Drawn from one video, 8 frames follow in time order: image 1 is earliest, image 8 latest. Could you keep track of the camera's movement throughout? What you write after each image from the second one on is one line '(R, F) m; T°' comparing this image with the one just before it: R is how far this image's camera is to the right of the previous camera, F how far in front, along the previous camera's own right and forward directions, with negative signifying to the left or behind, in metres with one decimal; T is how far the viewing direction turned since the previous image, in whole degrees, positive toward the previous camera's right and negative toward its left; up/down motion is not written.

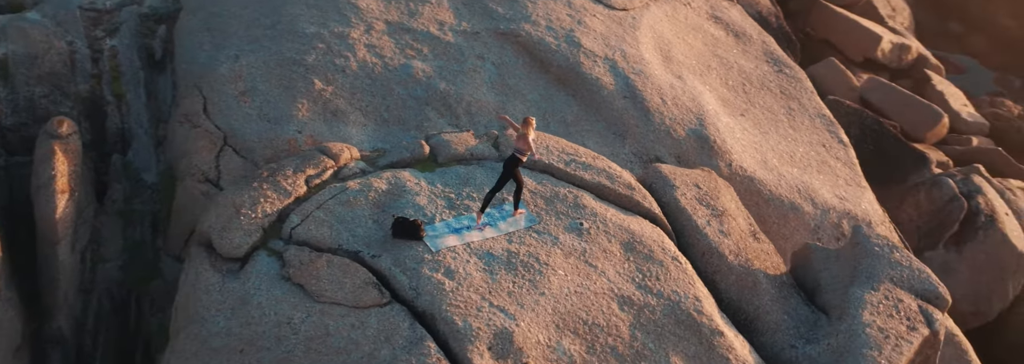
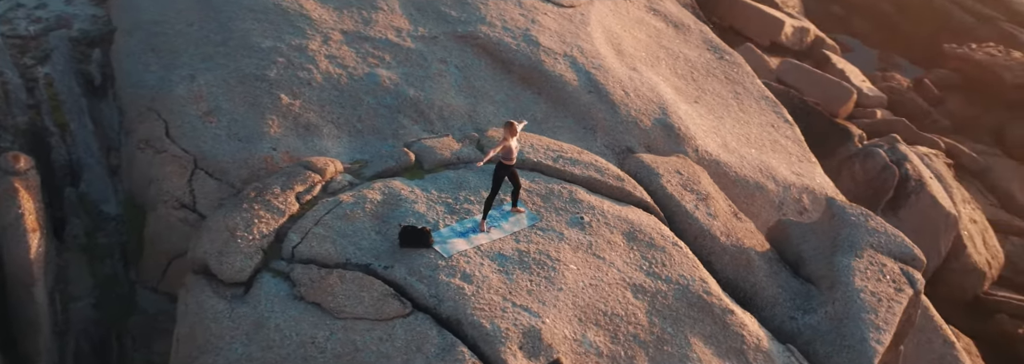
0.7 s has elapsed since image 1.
(-0.4, +0.1) m; +5°
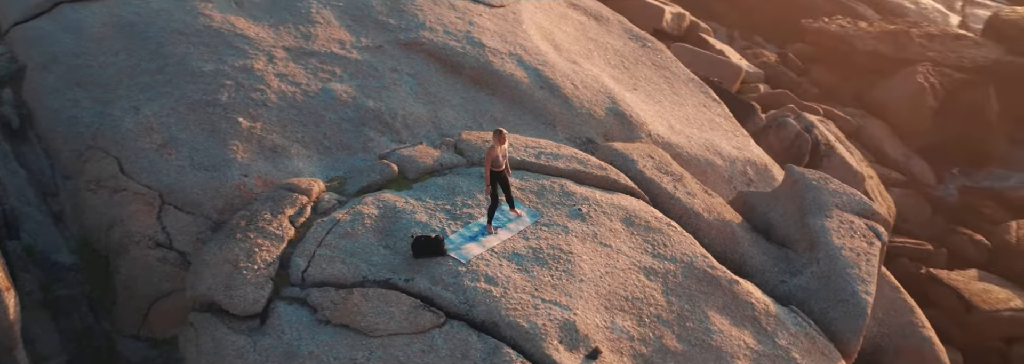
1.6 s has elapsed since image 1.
(-0.5, +0.1) m; +7°
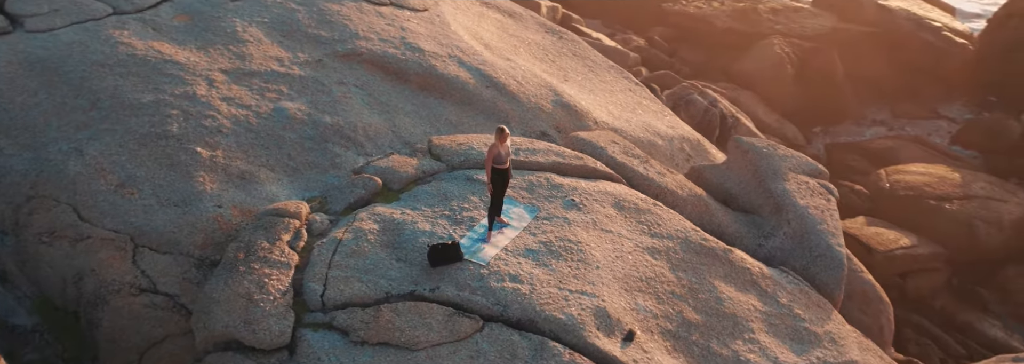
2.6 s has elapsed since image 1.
(-0.5, 0.0) m; +7°
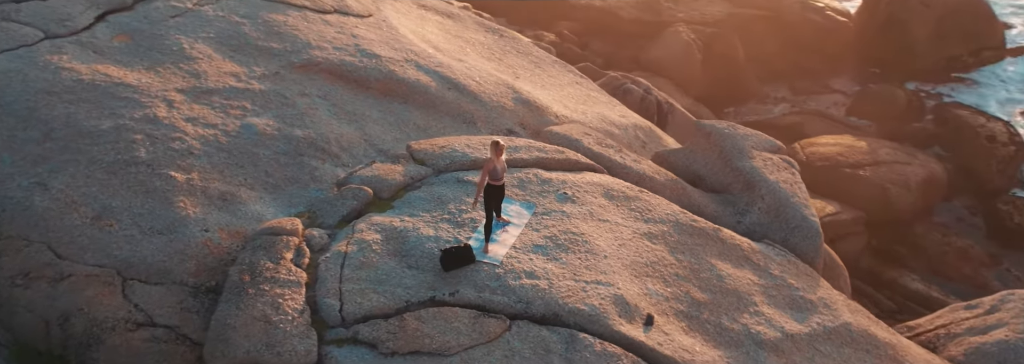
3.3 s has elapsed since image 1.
(-0.3, 0.0) m; +5°
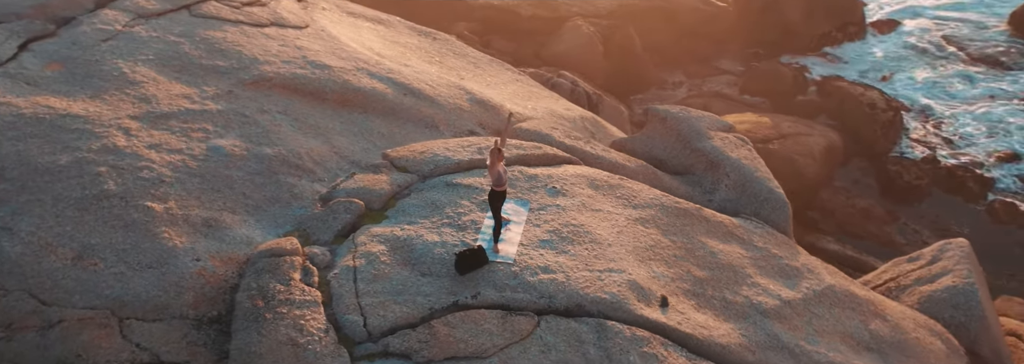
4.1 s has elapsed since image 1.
(-0.4, 0.0) m; +5°
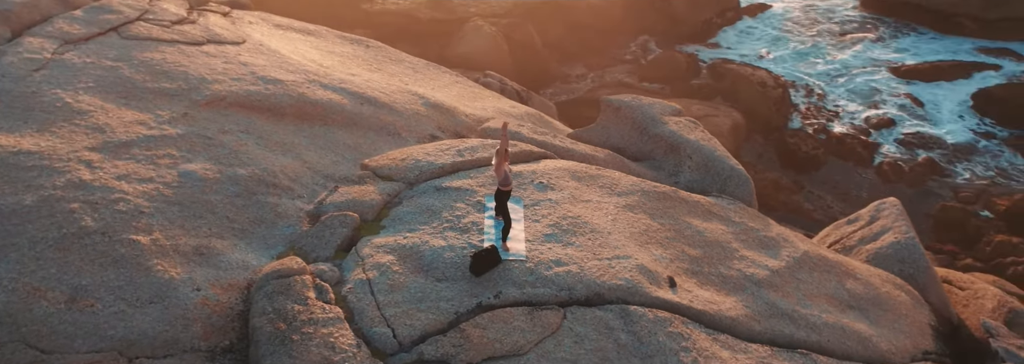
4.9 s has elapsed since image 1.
(-0.4, -0.1) m; +5°
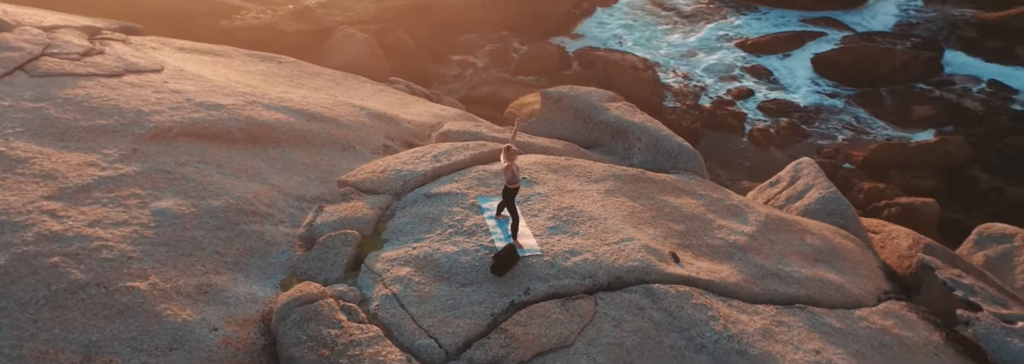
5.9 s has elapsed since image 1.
(-0.5, -0.1) m; +6°
